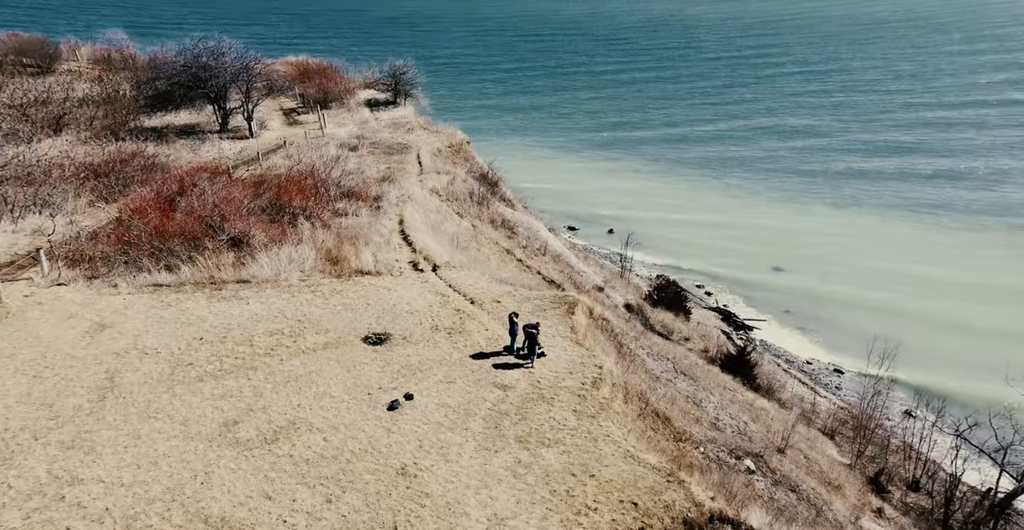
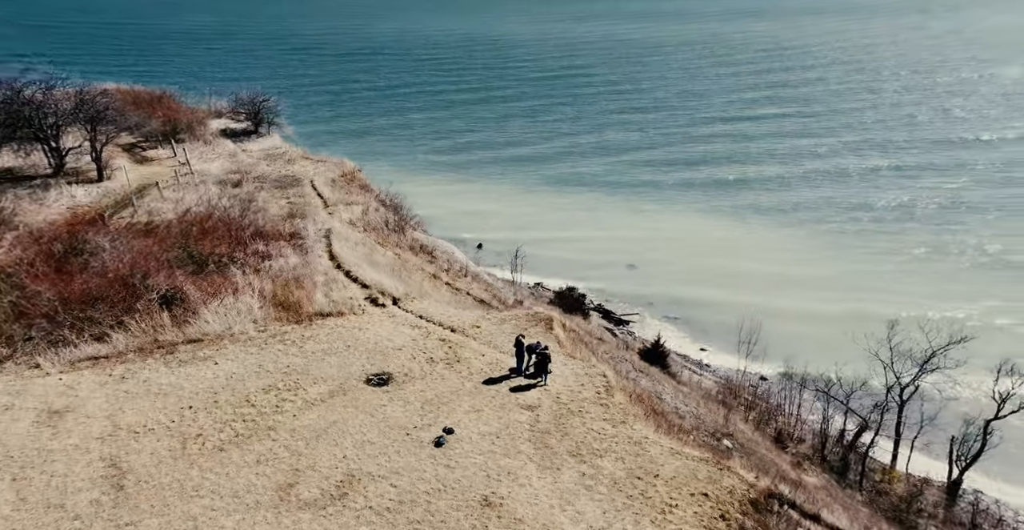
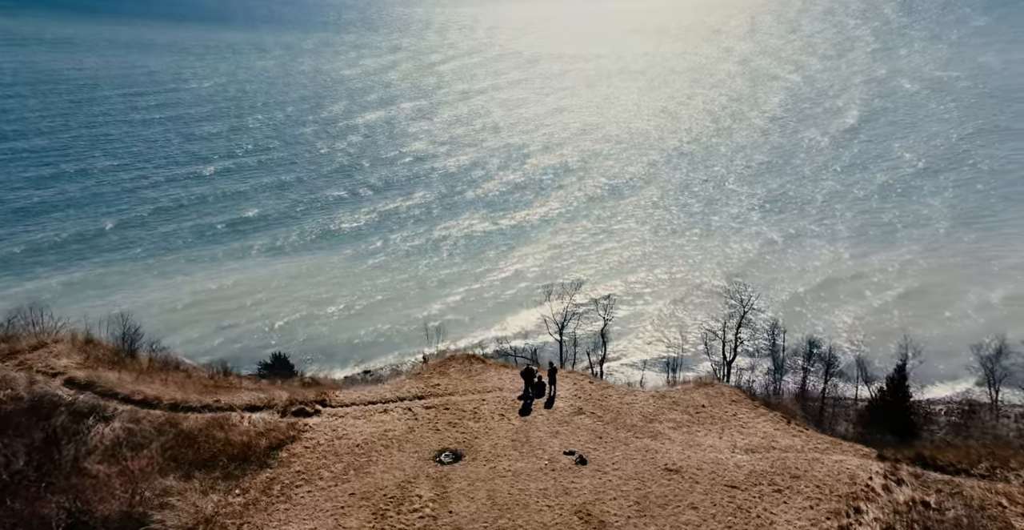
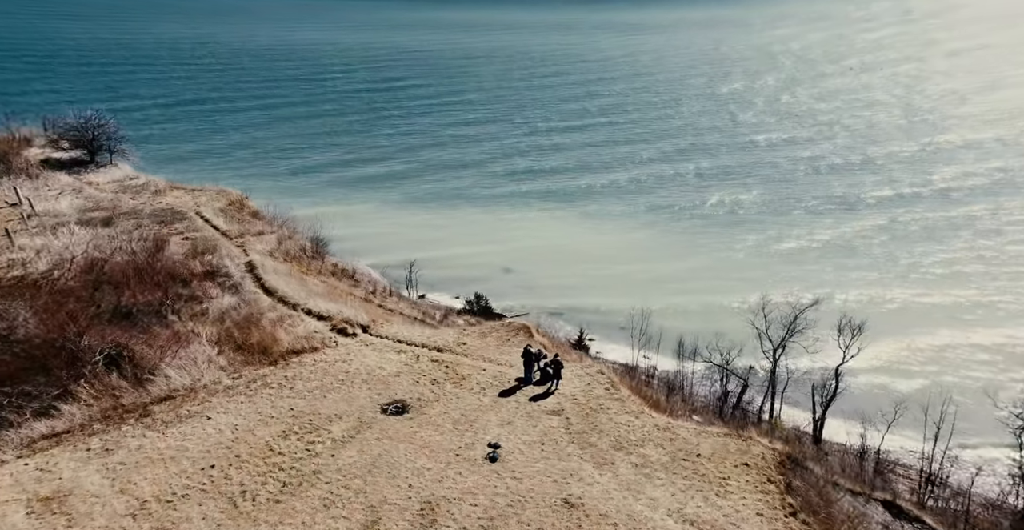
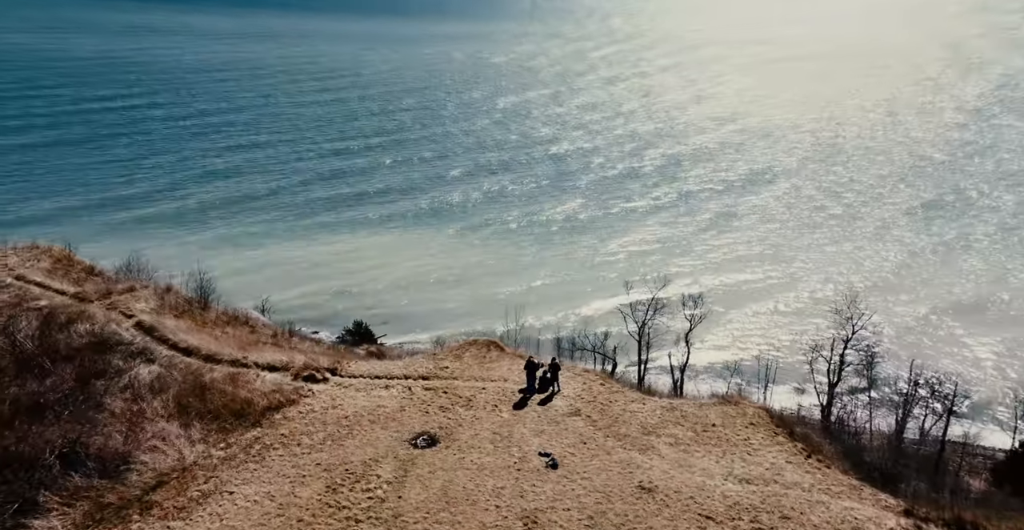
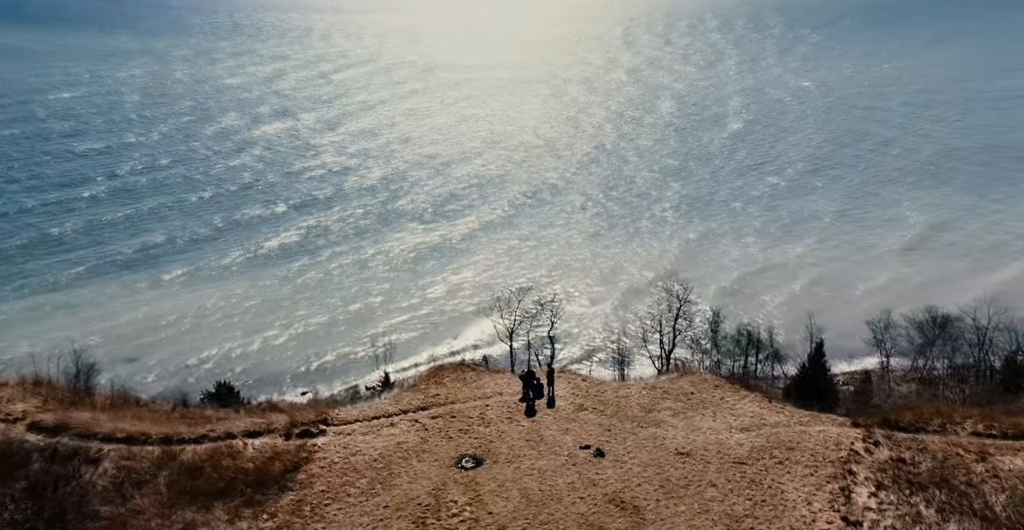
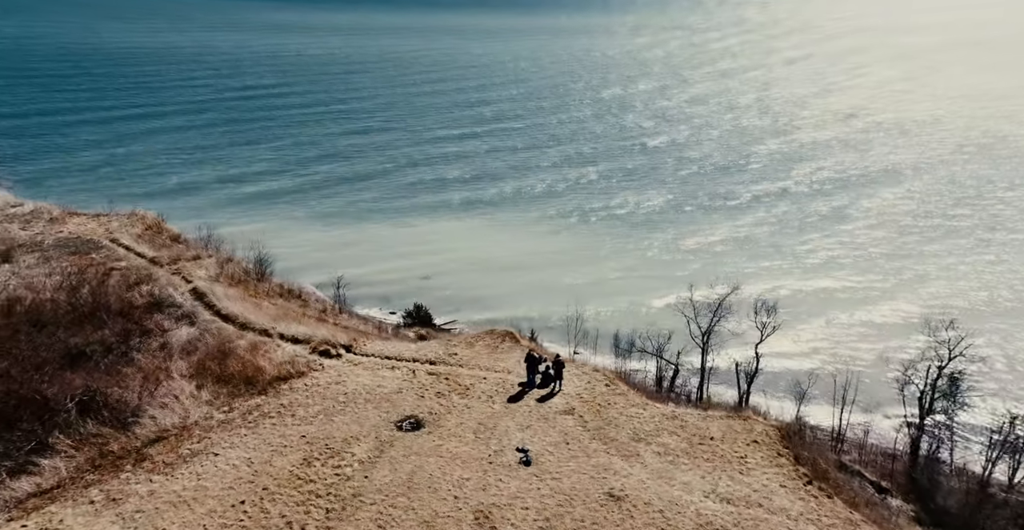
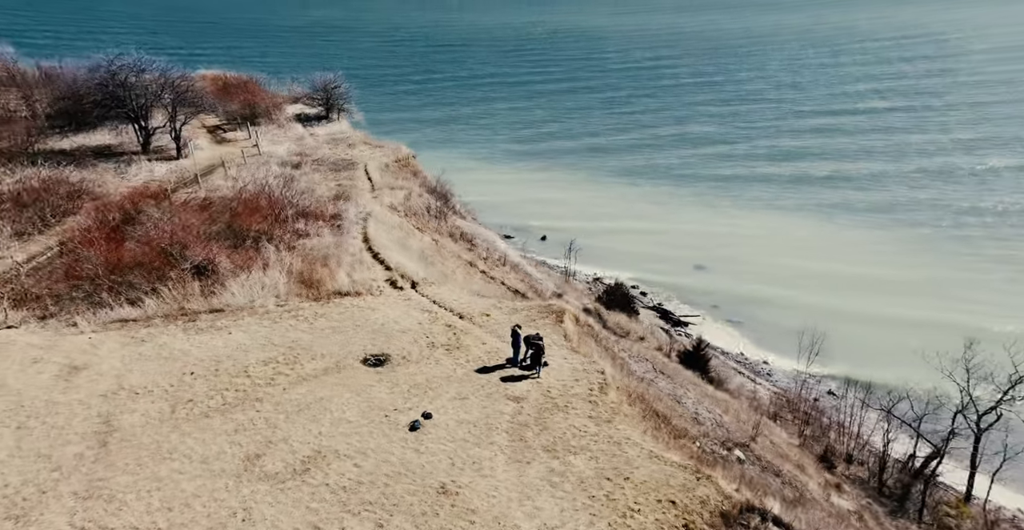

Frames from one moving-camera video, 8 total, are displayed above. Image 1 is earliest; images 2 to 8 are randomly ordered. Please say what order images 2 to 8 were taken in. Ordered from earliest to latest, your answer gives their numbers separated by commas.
8, 2, 4, 7, 5, 3, 6
